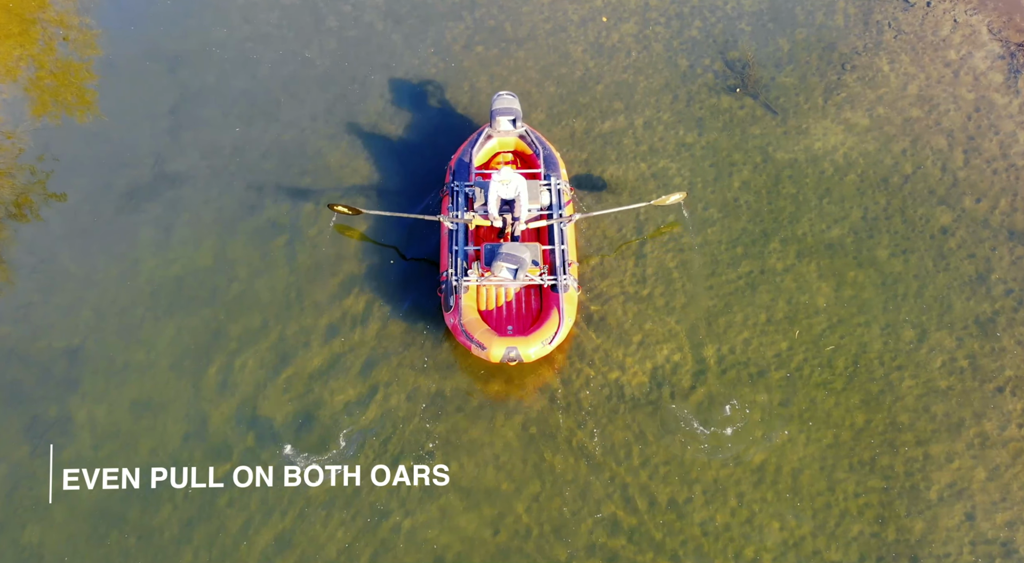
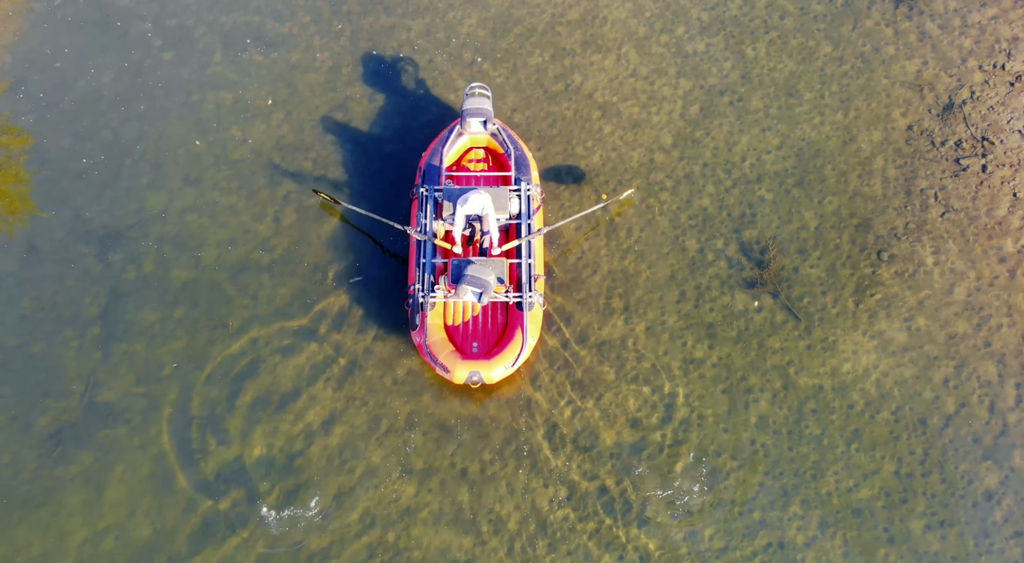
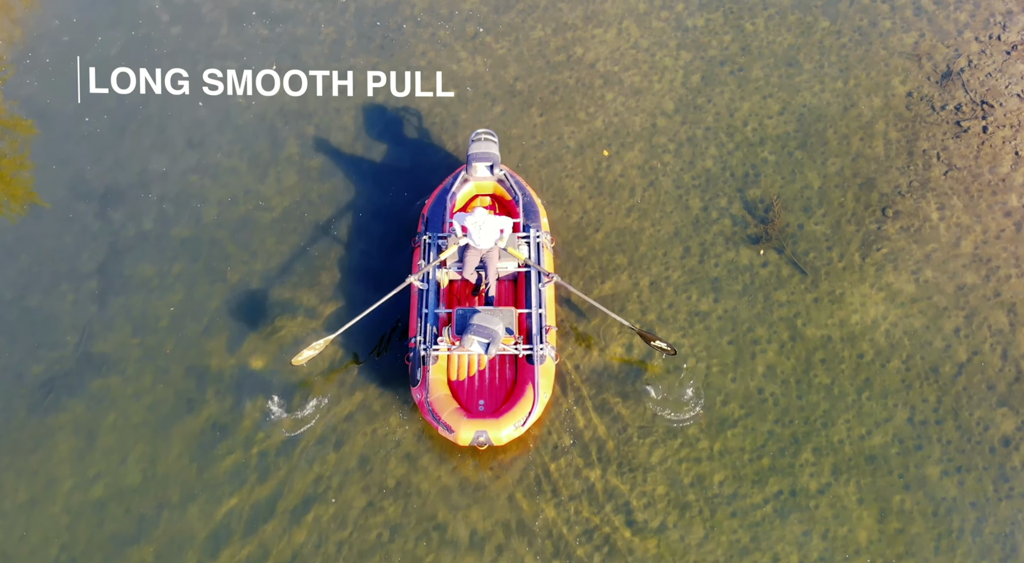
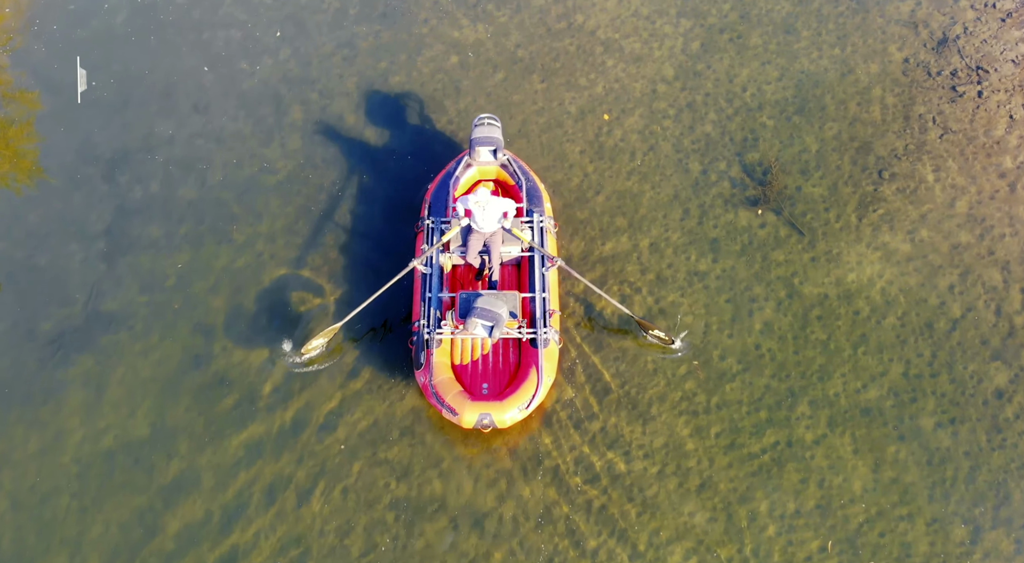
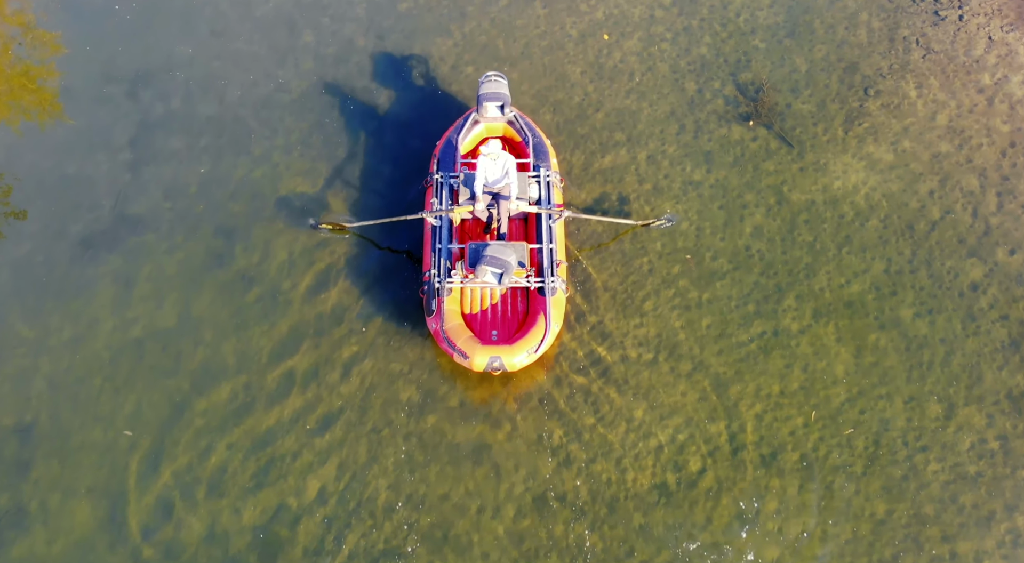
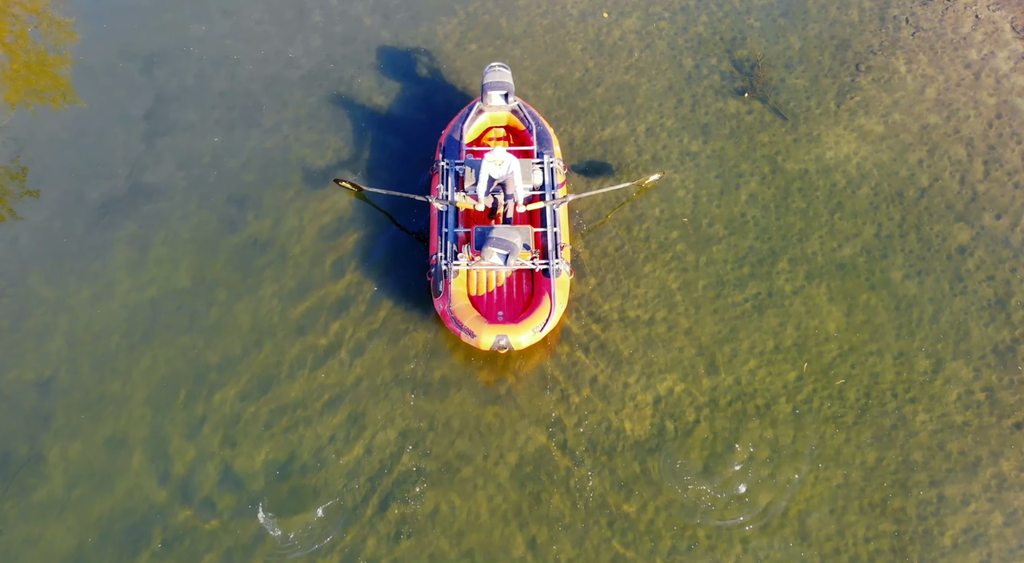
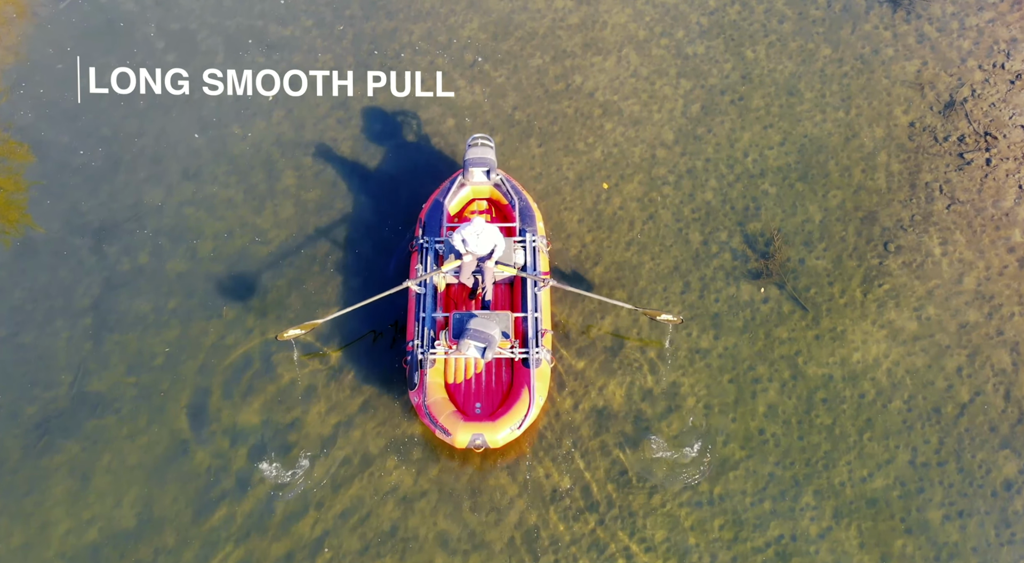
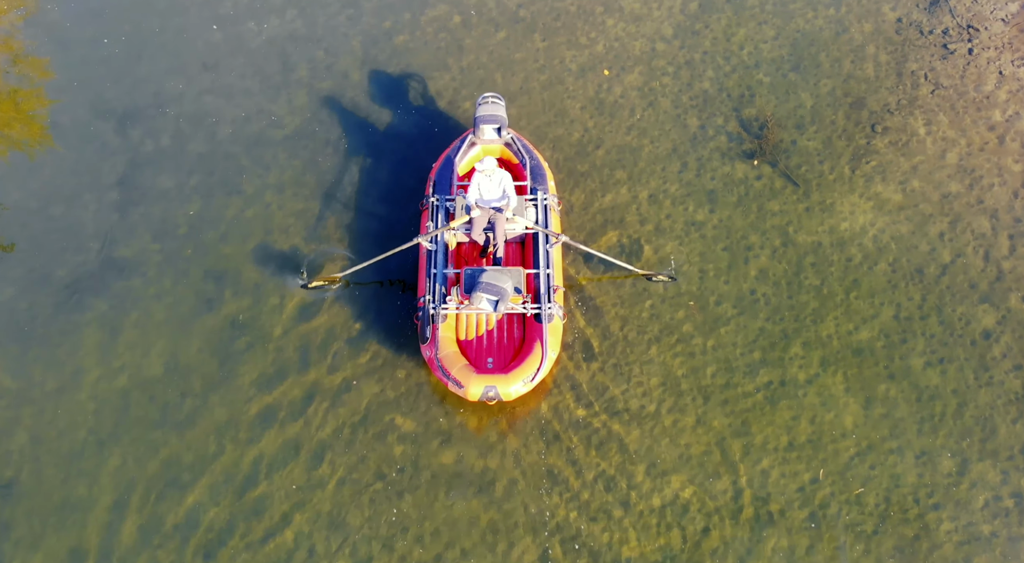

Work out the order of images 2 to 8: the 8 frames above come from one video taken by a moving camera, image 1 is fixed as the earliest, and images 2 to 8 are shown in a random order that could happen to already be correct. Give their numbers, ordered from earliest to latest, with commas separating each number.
6, 5, 8, 4, 3, 7, 2
